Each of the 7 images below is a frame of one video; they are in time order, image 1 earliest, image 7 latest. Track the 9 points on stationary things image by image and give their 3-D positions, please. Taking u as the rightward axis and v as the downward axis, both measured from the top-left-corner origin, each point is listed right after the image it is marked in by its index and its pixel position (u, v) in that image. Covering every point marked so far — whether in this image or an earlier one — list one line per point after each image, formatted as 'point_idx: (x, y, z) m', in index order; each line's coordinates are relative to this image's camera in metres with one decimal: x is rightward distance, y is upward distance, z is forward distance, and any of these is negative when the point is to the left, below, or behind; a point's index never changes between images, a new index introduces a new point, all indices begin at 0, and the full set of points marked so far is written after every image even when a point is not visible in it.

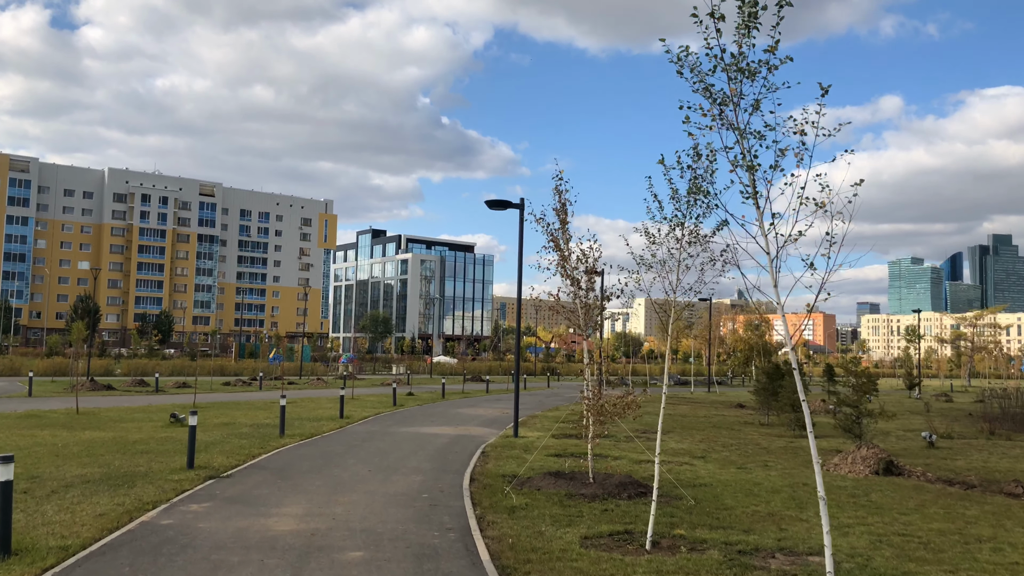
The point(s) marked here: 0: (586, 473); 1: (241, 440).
0: (+1.2, -2.9, +10.5) m
1: (-5.8, -3.3, +14.1) m
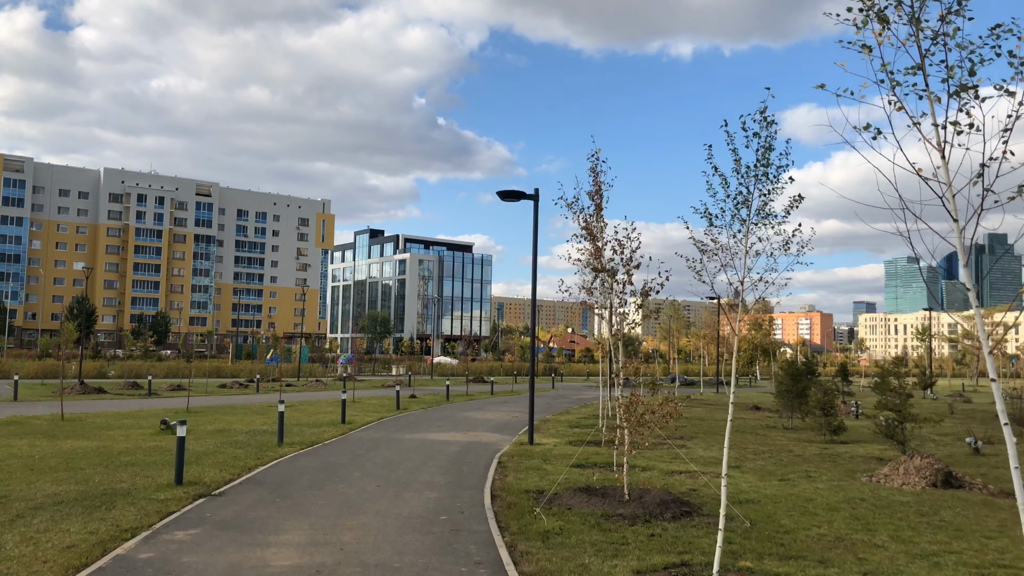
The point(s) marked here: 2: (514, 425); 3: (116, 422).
0: (+1.6, -2.9, +9.5) m
1: (-5.5, -3.2, +13.1) m
2: (+0.1, -3.8, +18.4) m
3: (-10.1, -3.4, +16.8) m
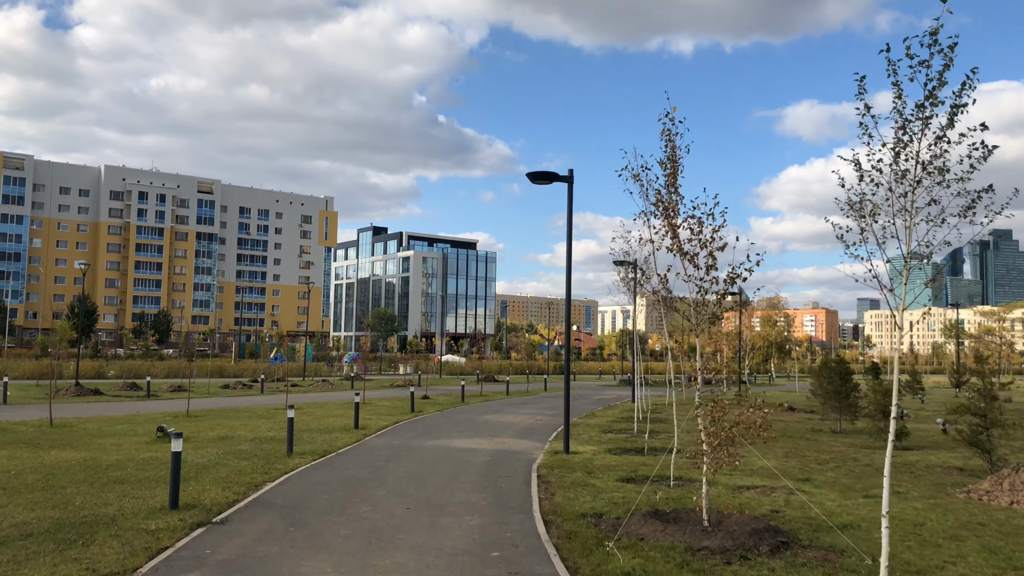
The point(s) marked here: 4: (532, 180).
0: (+2.2, -2.7, +8.0) m
1: (-4.8, -3.1, +11.7) m
2: (+0.8, -3.7, +17.0) m
3: (-9.4, -3.3, +15.4) m
4: (+0.4, +2.2, +13.5) m
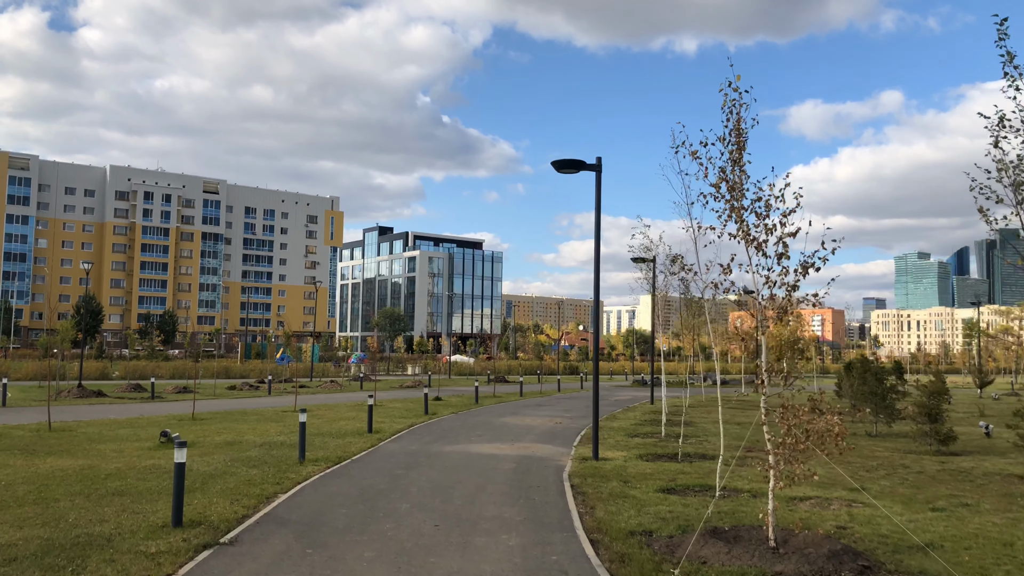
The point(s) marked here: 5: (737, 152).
0: (+2.7, -2.6, +7.2) m
1: (-4.3, -3.0, +10.9) m
2: (+1.3, -3.6, +16.2) m
3: (-8.9, -3.2, +14.6) m
4: (+0.9, +2.3, +12.7) m
5: (+2.2, +1.4, +6.5) m
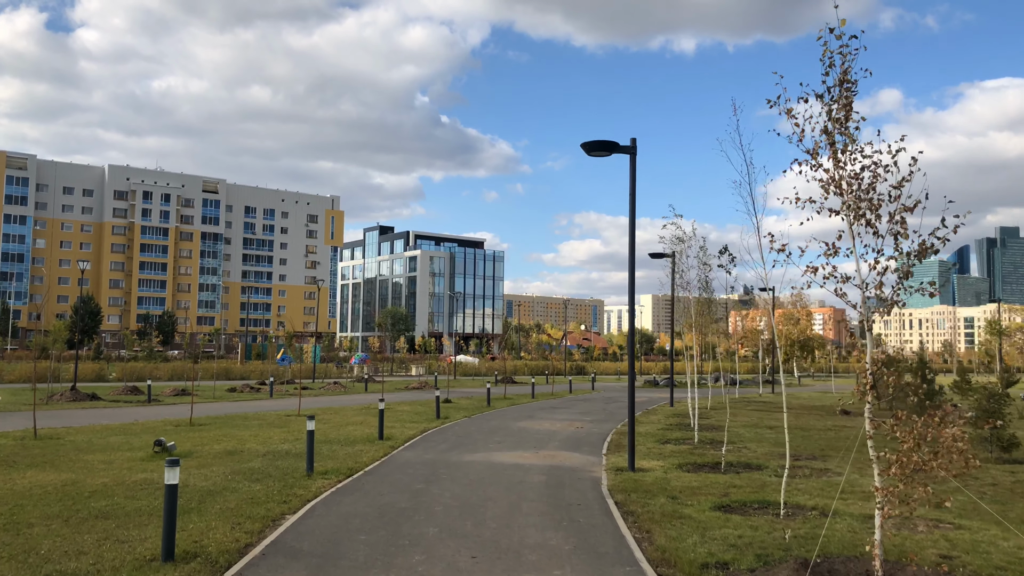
0: (+3.2, -2.5, +6.1) m
1: (-3.9, -2.9, +9.7) m
2: (+1.7, -3.5, +15.0) m
3: (-8.4, -3.2, +13.5) m
4: (+1.3, +2.4, +11.6) m
5: (+2.7, +1.5, +5.4) m
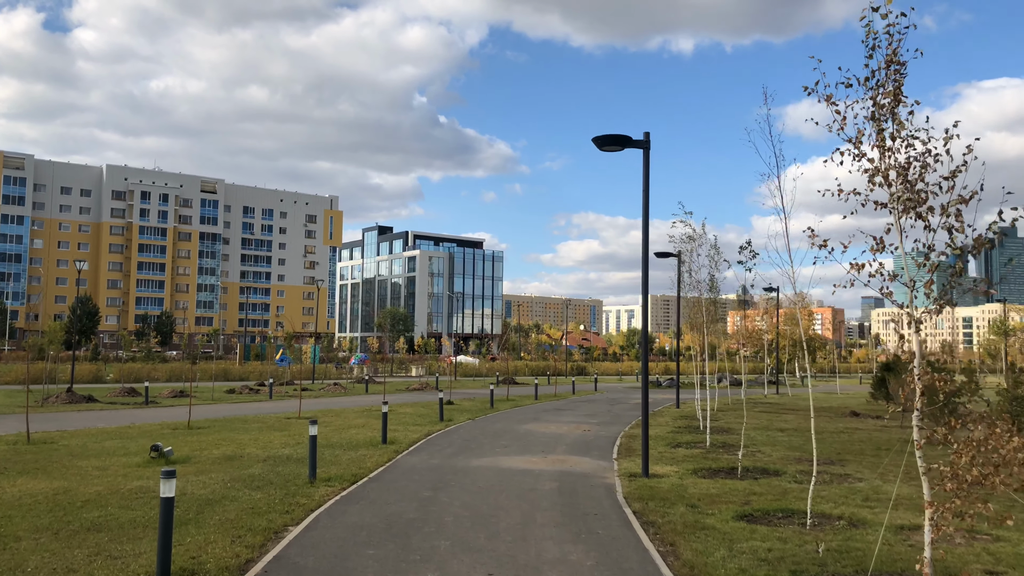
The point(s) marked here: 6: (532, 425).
0: (+3.3, -2.5, +5.7) m
1: (-3.7, -2.9, +9.3) m
2: (+1.9, -3.5, +14.7) m
3: (-8.3, -3.2, +13.1) m
4: (+1.5, +2.4, +11.2) m
5: (+2.9, +1.5, +5.0) m
6: (+0.6, -3.8, +18.5) m
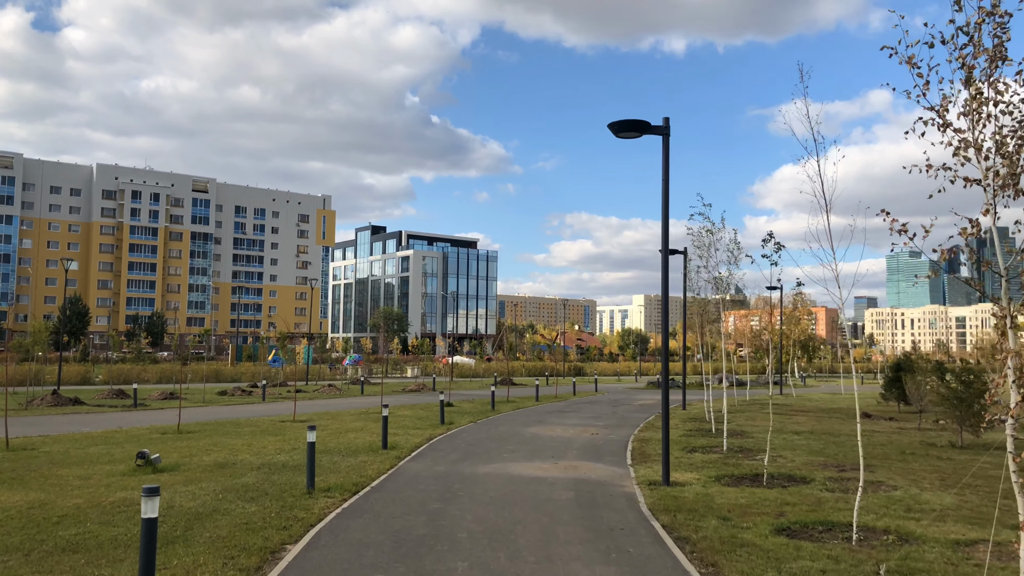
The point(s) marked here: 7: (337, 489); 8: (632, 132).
0: (+3.6, -2.4, +5.0) m
1: (-3.5, -2.8, +8.6) m
2: (+2.0, -3.4, +14.0) m
3: (-8.1, -3.1, +12.3) m
4: (+1.7, +2.5, +10.5) m
5: (+3.1, +1.6, +4.4) m
6: (+0.7, -3.8, +17.9) m
7: (-2.7, -3.0, +9.9) m
8: (+1.9, +2.5, +10.5) m
